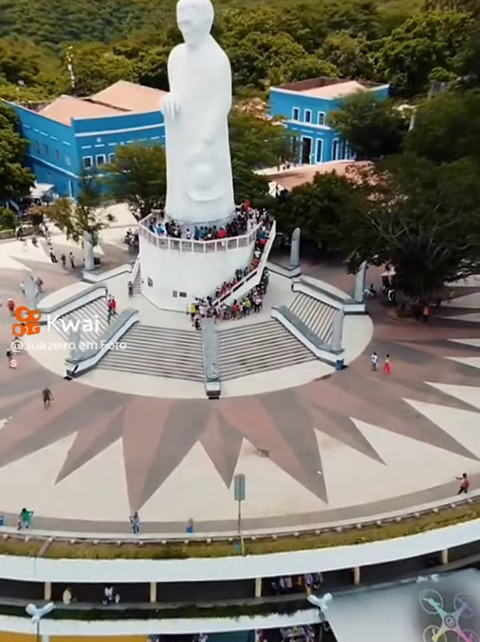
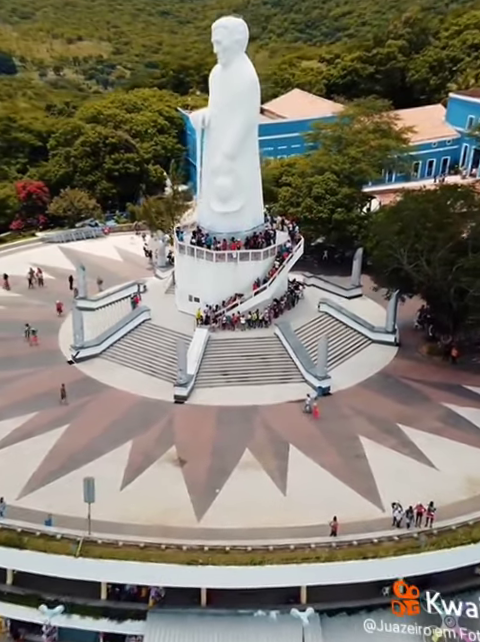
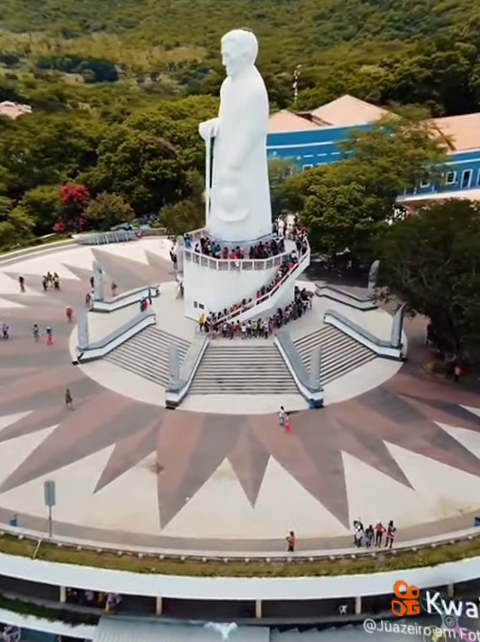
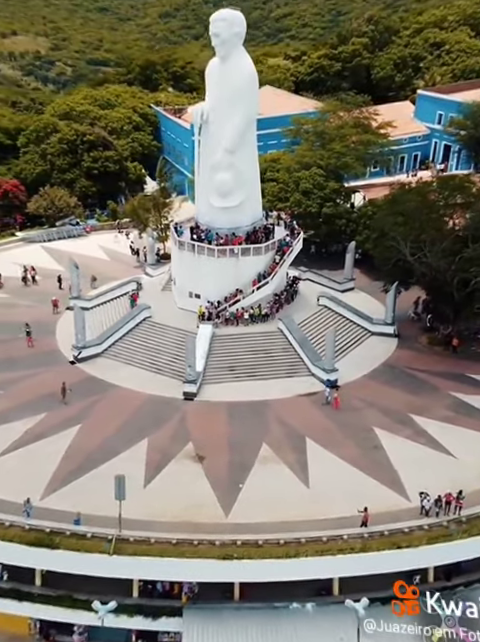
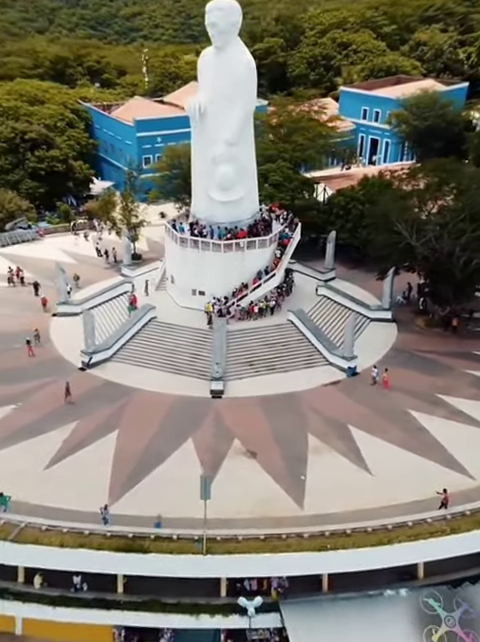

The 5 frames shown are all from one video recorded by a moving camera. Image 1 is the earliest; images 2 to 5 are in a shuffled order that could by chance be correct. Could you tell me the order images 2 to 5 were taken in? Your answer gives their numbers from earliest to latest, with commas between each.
5, 4, 2, 3
